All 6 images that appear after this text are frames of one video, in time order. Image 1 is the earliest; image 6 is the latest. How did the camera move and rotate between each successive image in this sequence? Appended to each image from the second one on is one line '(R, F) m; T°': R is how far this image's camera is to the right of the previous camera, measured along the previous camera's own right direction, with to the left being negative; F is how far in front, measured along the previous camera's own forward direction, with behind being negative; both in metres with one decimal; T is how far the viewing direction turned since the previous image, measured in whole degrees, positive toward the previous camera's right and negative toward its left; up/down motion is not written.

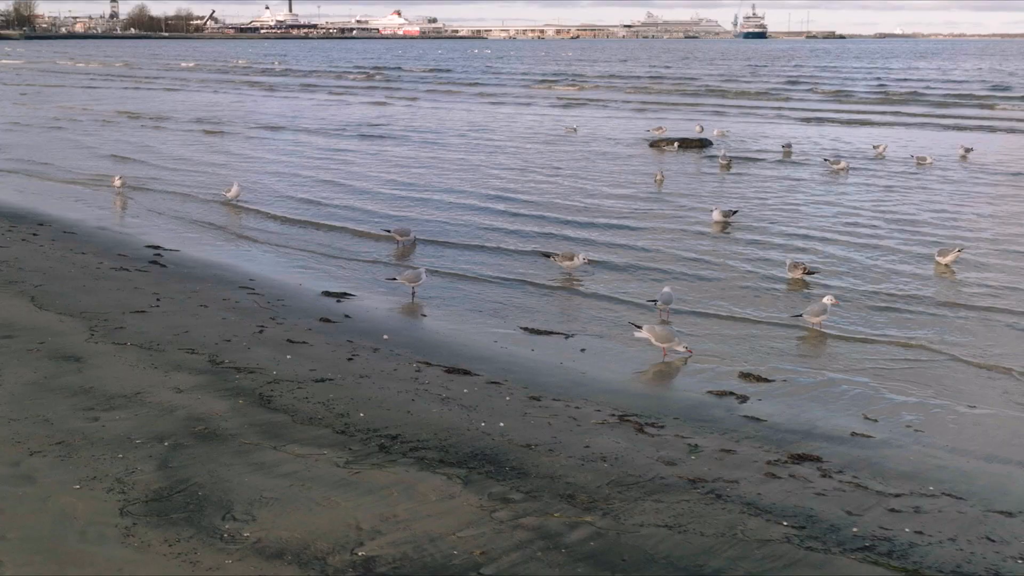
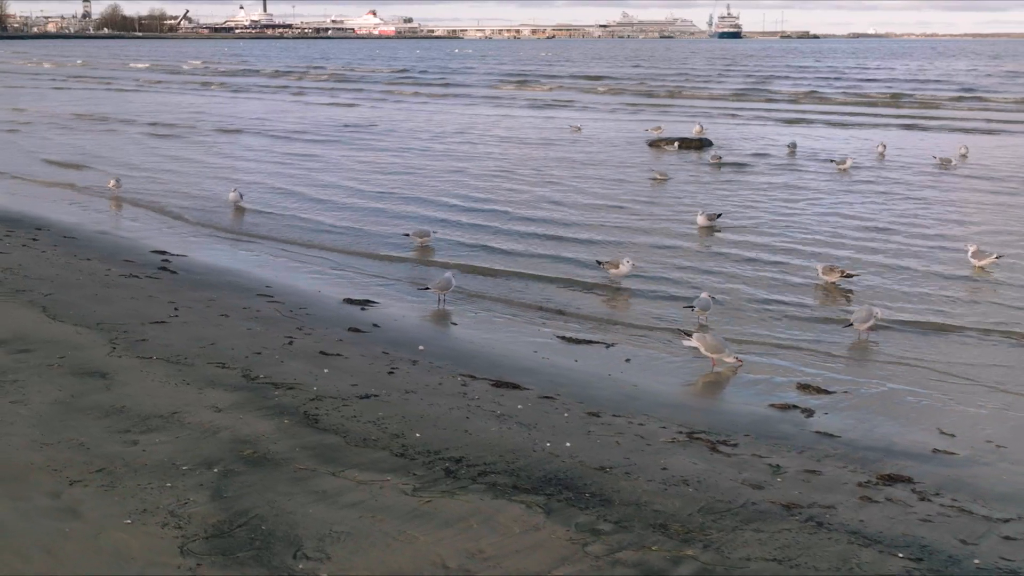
(-0.4, +0.4) m; +1°
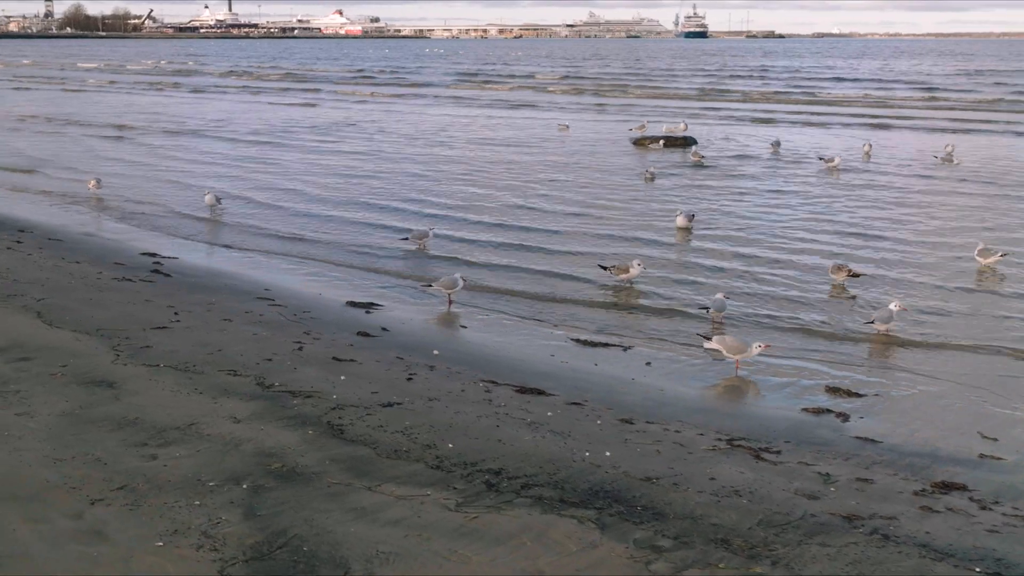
(-0.3, +0.3) m; +2°
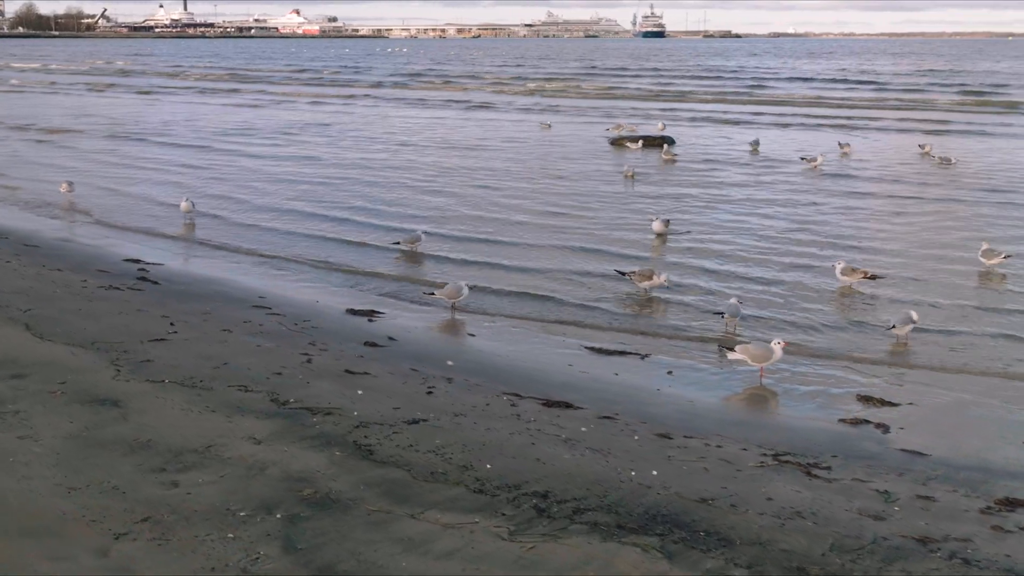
(-0.4, +0.3) m; +2°
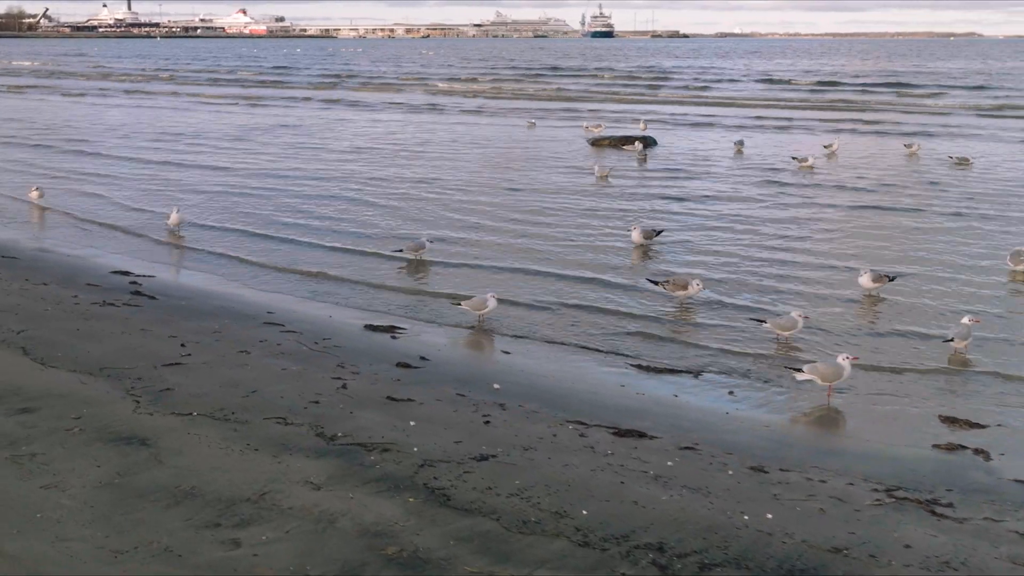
(-0.6, +0.6) m; +2°
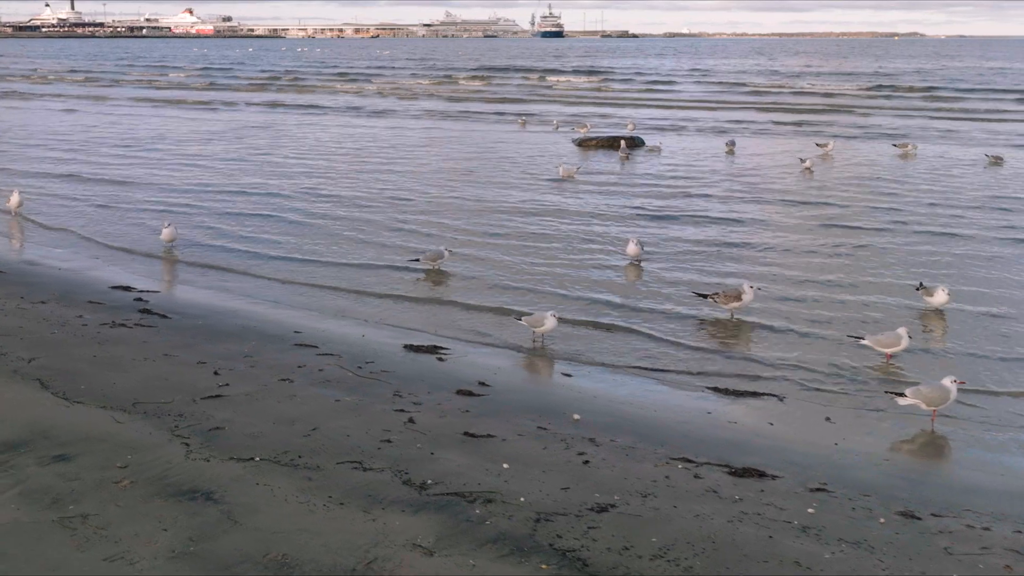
(-0.7, +0.7) m; +2°
